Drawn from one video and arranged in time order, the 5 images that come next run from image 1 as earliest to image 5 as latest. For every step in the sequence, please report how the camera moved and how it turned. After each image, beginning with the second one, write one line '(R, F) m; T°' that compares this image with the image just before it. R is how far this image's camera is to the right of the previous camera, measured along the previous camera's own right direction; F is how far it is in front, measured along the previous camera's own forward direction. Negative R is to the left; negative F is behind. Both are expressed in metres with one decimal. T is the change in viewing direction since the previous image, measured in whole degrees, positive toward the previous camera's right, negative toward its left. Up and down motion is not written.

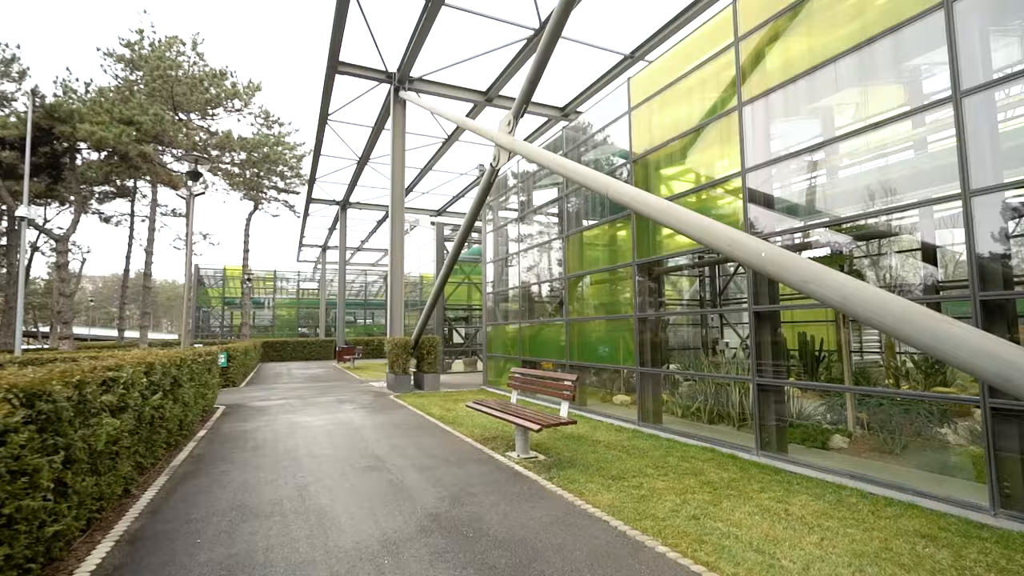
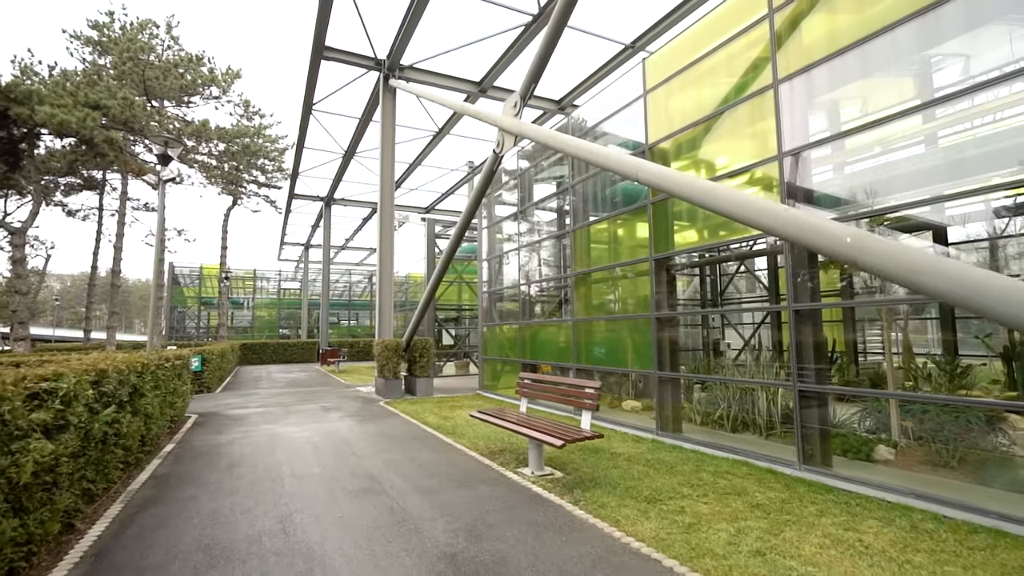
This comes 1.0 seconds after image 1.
(-0.3, +0.7) m; +2°
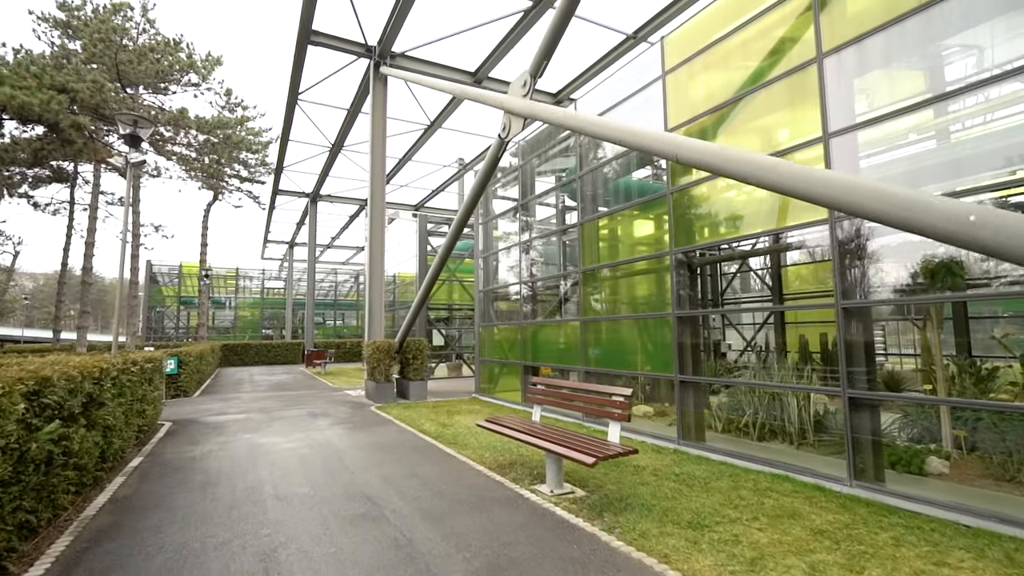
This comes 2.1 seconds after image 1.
(-0.3, +0.6) m; +2°
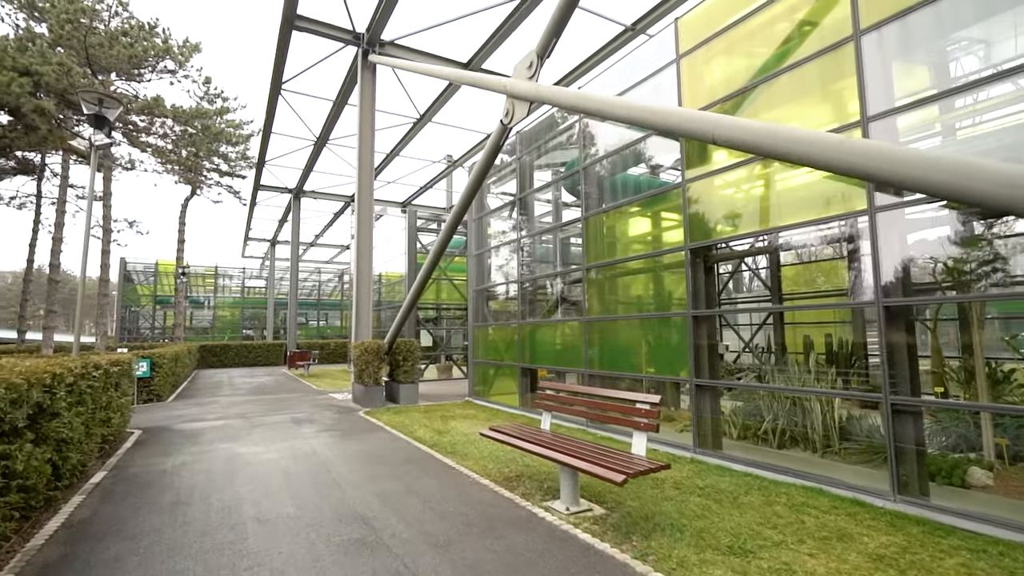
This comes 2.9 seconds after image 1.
(-0.2, +0.5) m; +2°
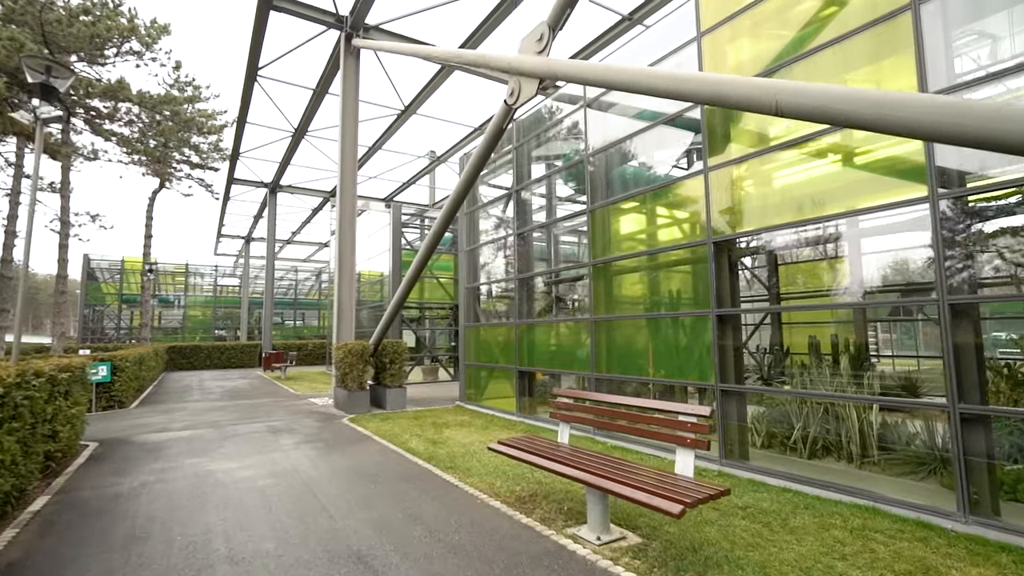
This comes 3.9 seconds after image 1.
(-0.3, +0.6) m; +2°
